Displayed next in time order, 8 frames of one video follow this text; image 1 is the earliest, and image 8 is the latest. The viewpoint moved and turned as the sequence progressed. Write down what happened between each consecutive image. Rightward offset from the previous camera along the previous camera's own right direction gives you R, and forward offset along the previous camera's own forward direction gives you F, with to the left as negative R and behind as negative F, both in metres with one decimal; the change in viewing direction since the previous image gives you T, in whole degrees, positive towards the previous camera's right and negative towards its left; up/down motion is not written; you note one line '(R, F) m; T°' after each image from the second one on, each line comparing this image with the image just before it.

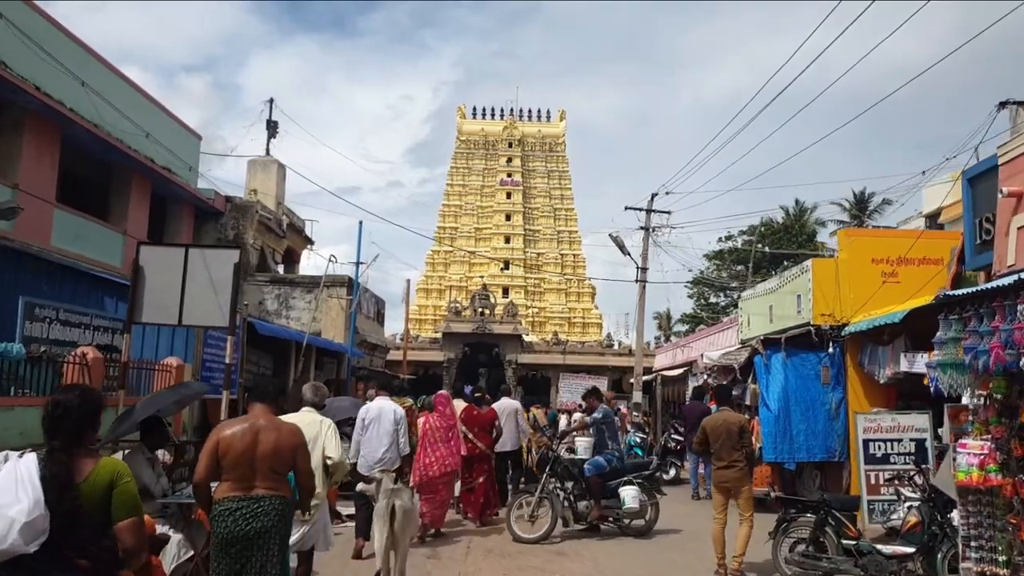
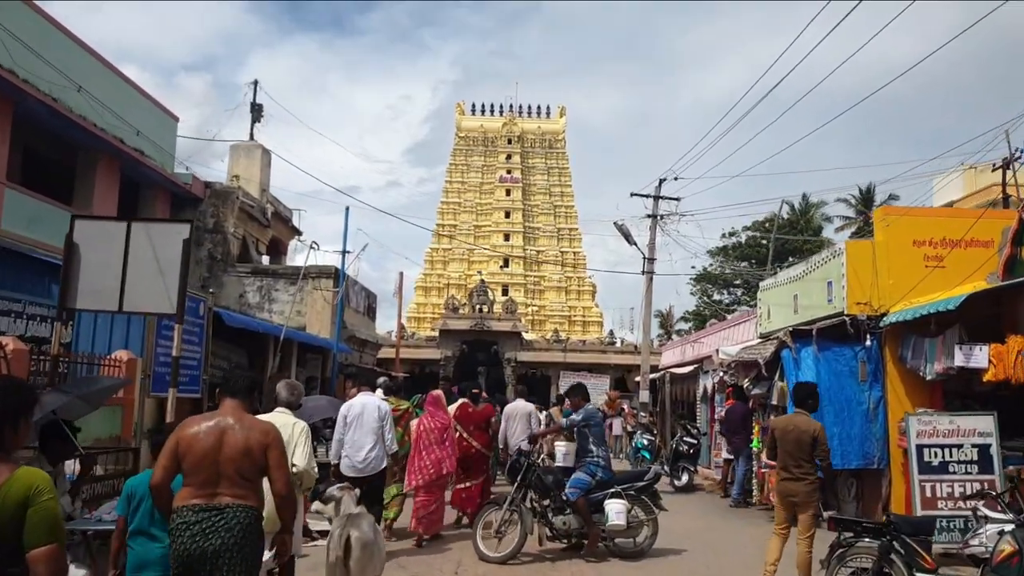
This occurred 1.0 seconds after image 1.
(0.0, +1.1) m; 0°
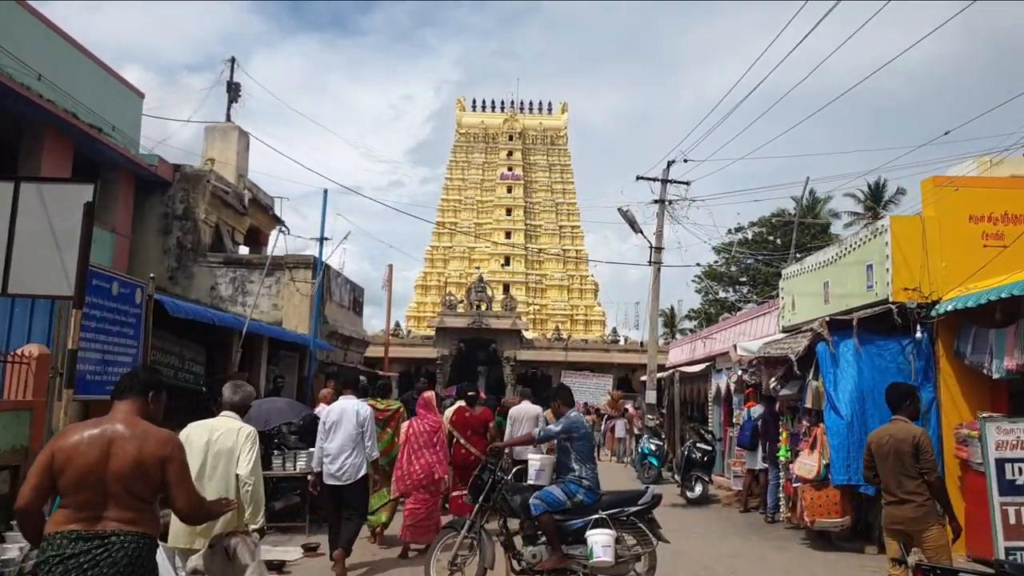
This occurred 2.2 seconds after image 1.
(+0.2, +1.3) m; 0°
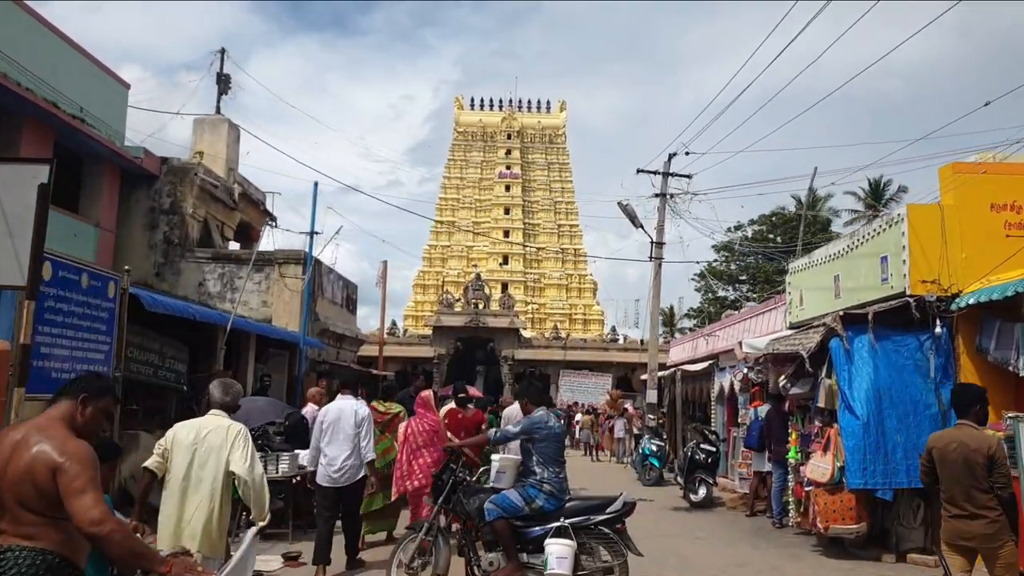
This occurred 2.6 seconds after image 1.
(0.0, +0.4) m; 0°
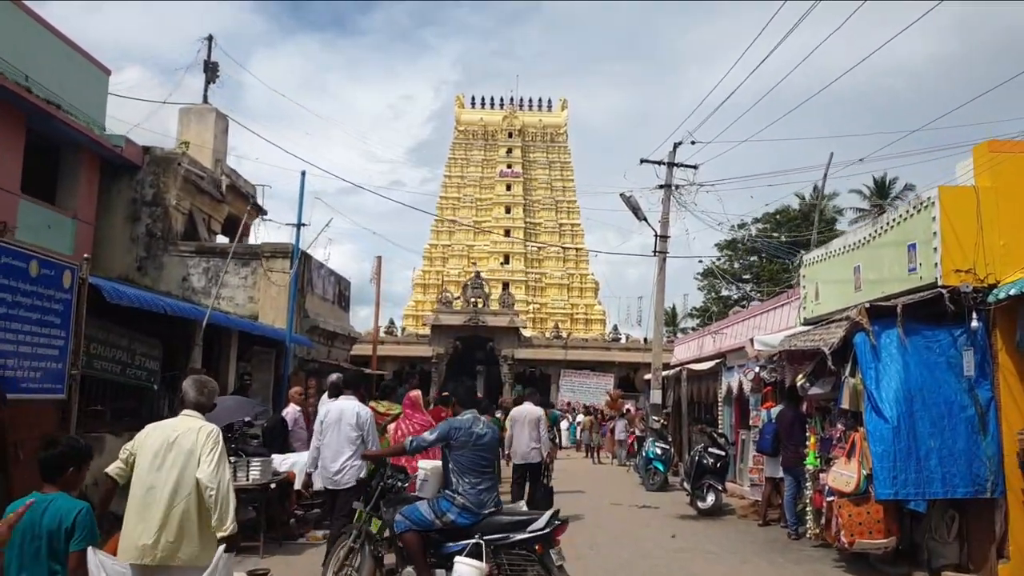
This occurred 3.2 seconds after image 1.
(+0.1, +0.7) m; 0°
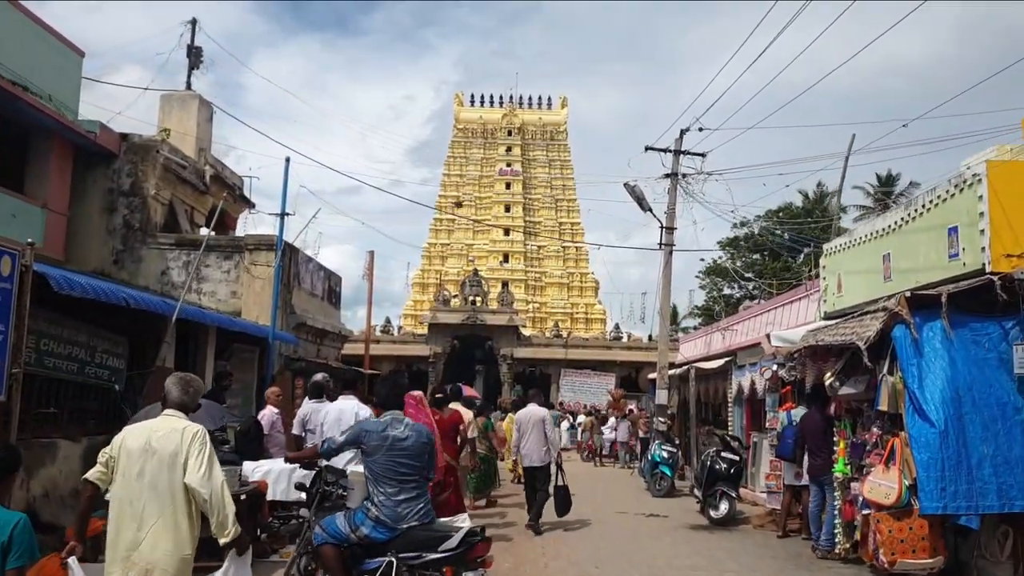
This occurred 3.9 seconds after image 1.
(0.0, +0.8) m; 0°
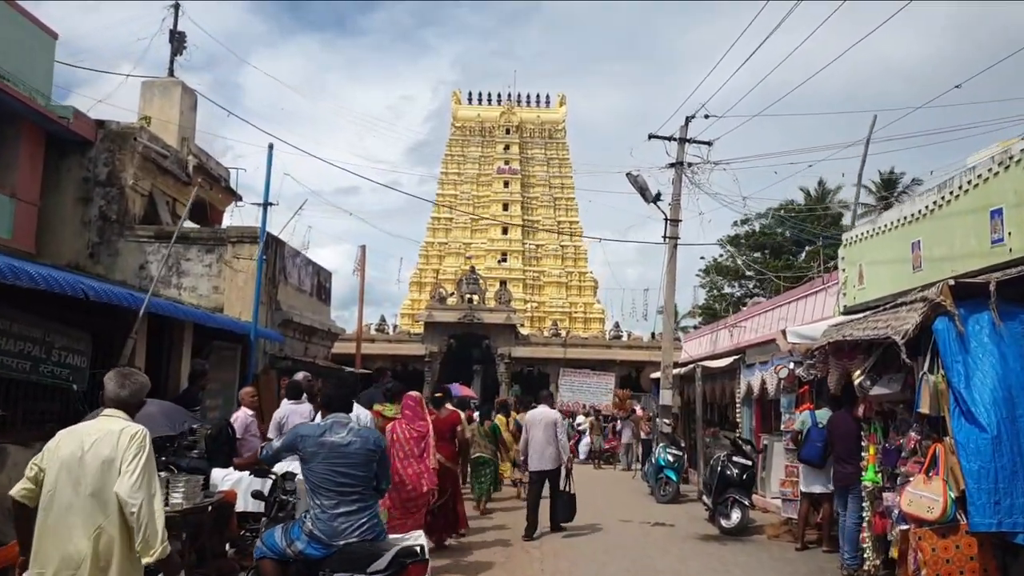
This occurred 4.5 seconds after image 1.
(0.0, +0.7) m; 0°
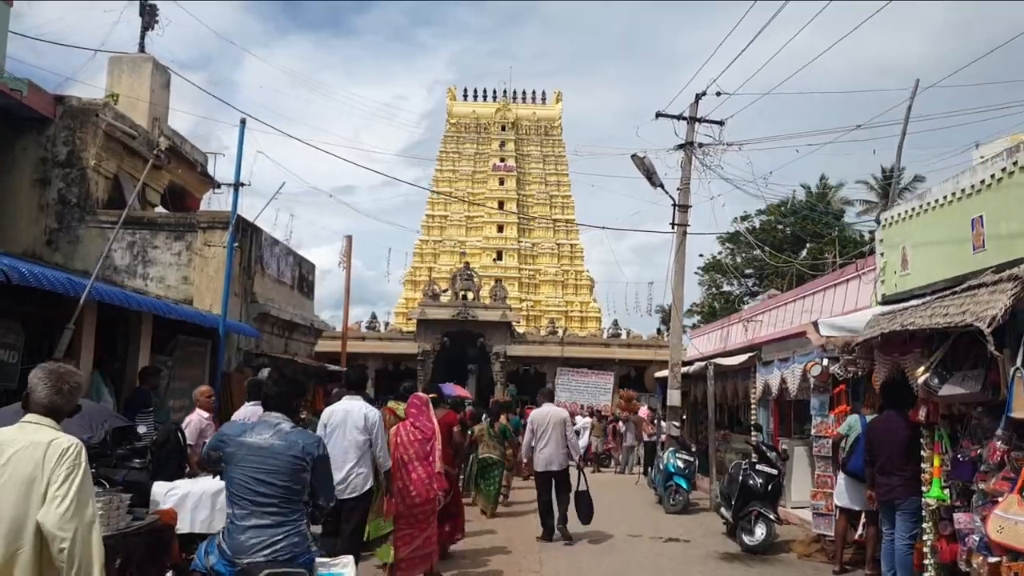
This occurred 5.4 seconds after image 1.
(0.0, +1.0) m; 0°
